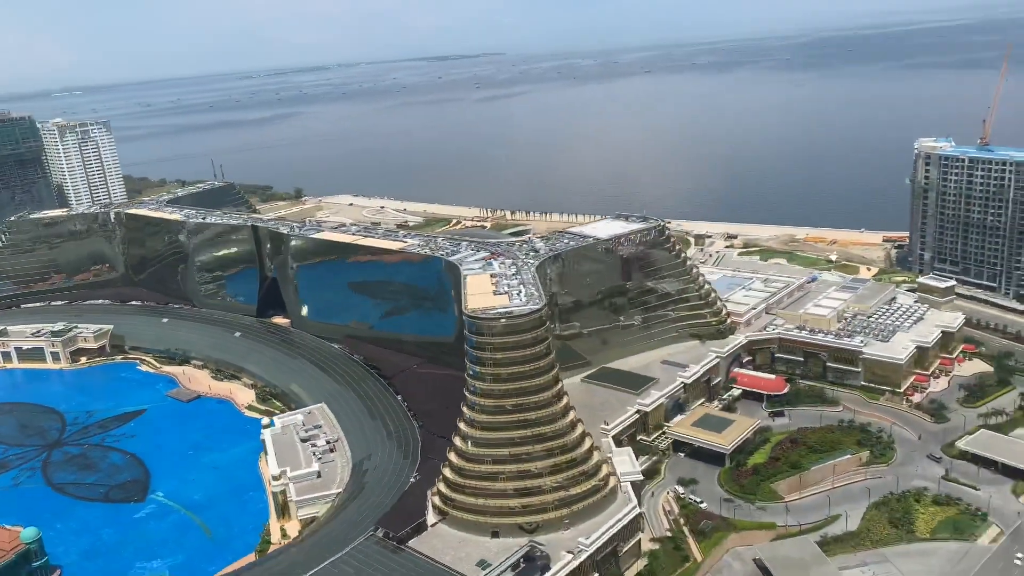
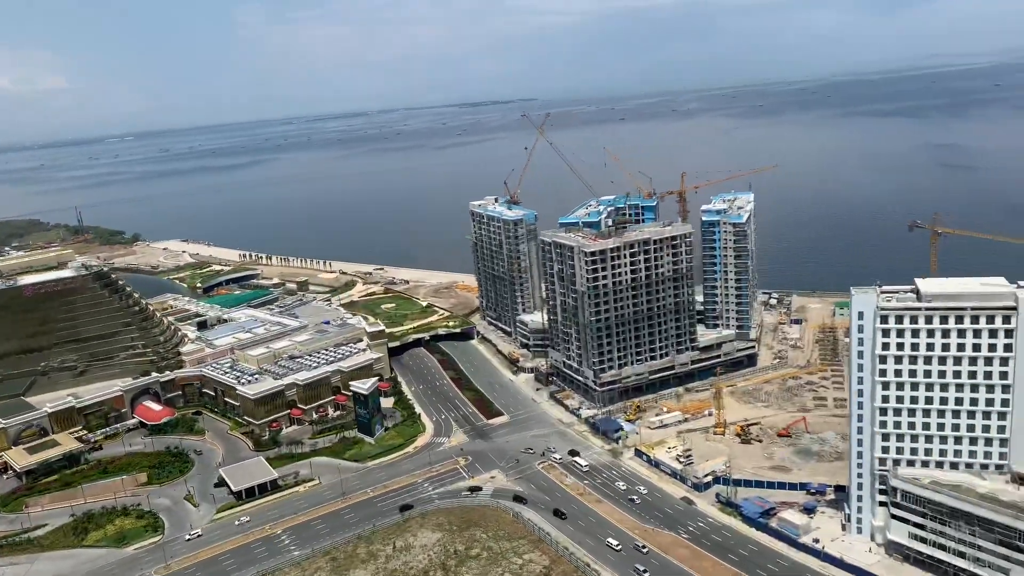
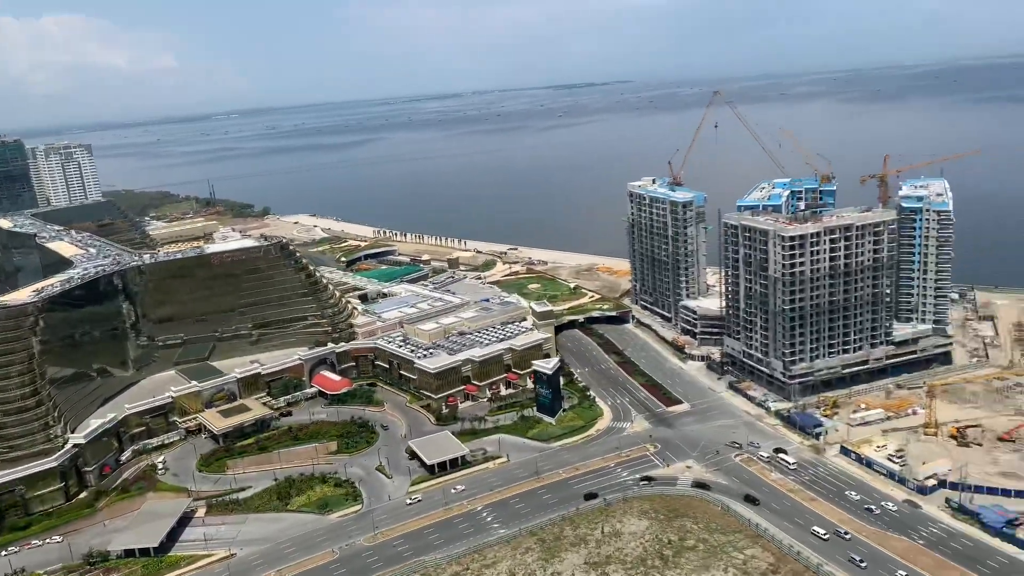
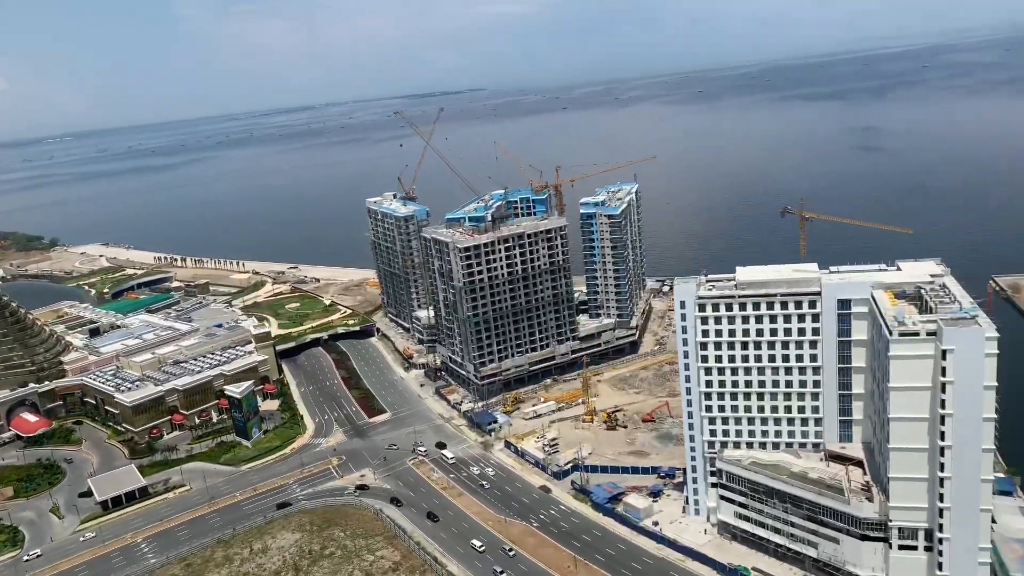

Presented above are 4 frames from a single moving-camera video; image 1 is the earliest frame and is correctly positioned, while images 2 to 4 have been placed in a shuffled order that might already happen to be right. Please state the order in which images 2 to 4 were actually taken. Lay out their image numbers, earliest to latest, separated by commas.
3, 2, 4
